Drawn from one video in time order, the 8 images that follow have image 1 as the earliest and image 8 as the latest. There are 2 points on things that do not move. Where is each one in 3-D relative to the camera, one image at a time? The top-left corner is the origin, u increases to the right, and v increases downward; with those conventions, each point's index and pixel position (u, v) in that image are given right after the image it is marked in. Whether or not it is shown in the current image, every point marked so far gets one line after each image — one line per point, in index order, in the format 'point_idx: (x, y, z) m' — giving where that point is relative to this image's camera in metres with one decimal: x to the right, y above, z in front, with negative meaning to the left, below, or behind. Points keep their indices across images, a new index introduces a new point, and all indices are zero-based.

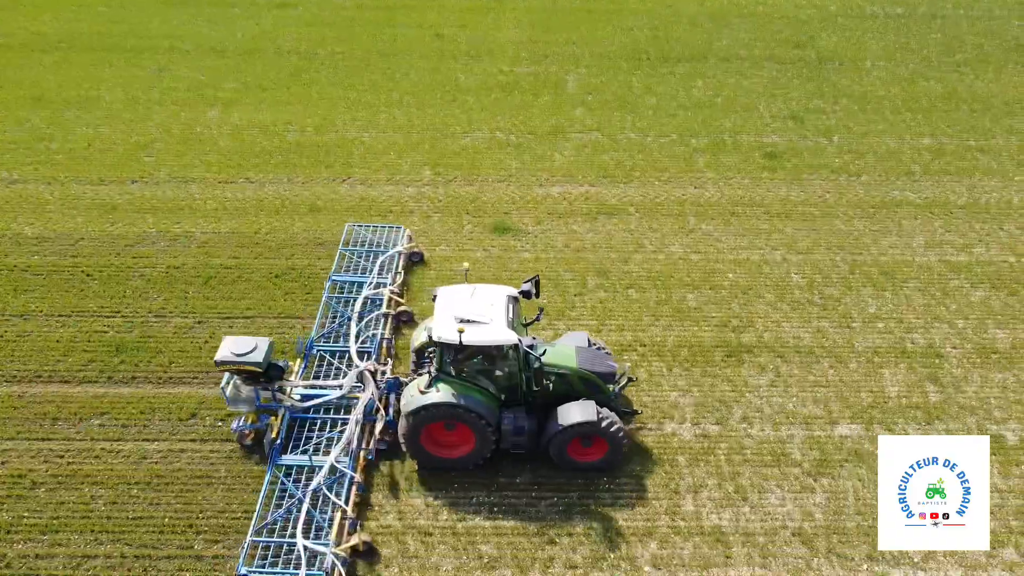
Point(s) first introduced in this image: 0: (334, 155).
0: (-3.1, +2.3, +14.1) m
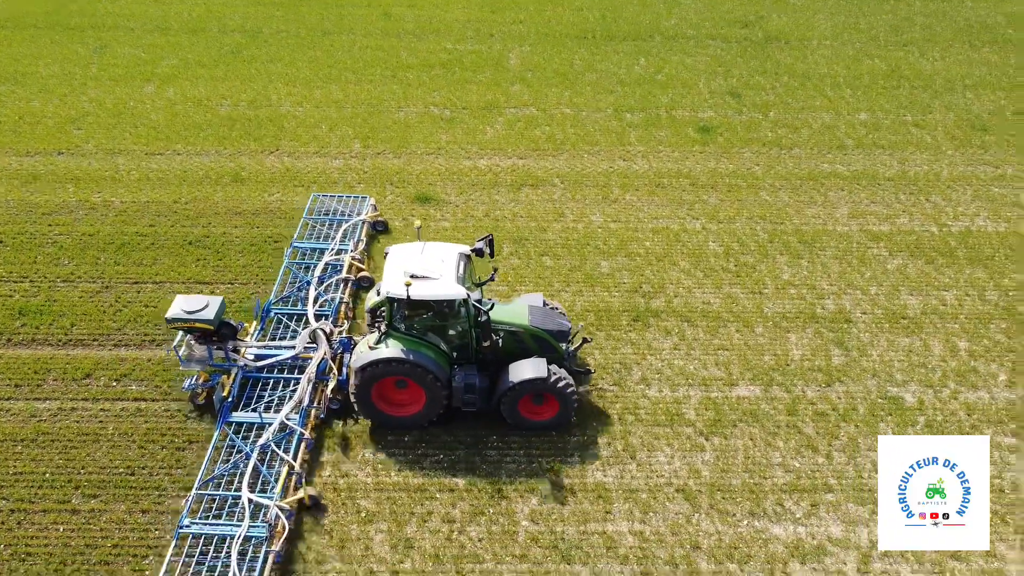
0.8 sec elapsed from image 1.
0: (-4.3, +2.7, +14.1) m
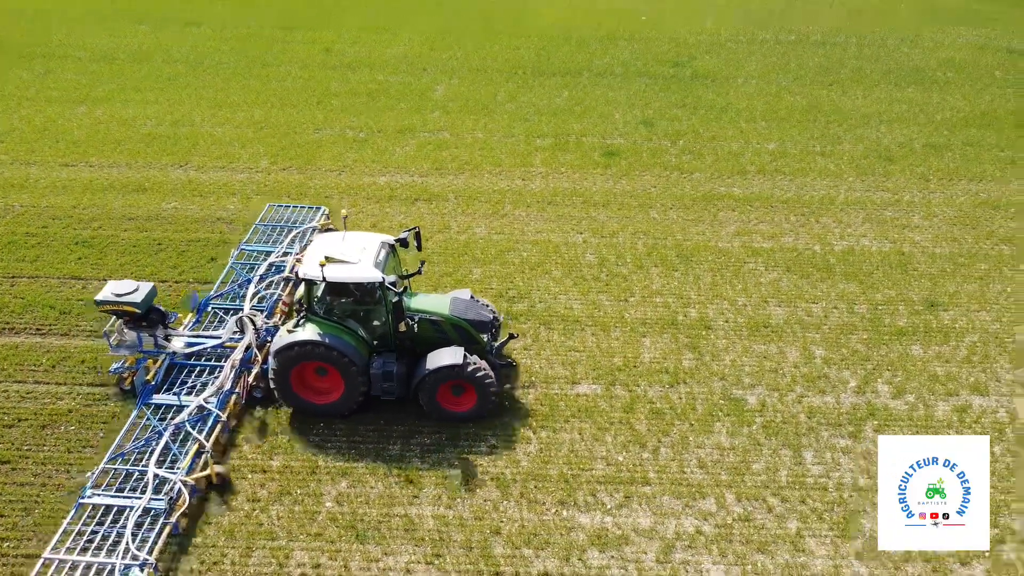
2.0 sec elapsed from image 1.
0: (-5.9, +2.5, +14.6) m
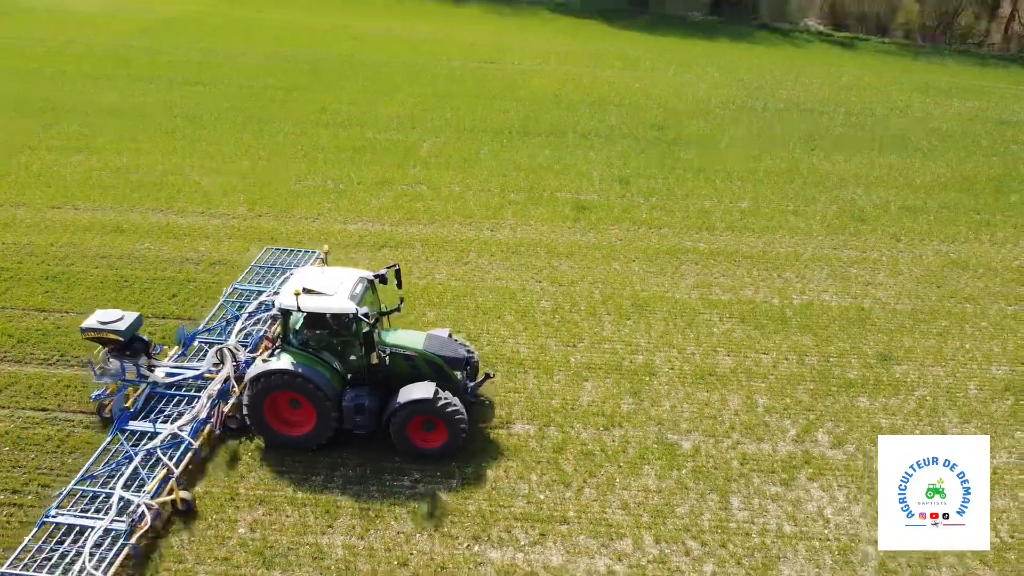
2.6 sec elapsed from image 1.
0: (-6.4, +1.7, +15.1) m
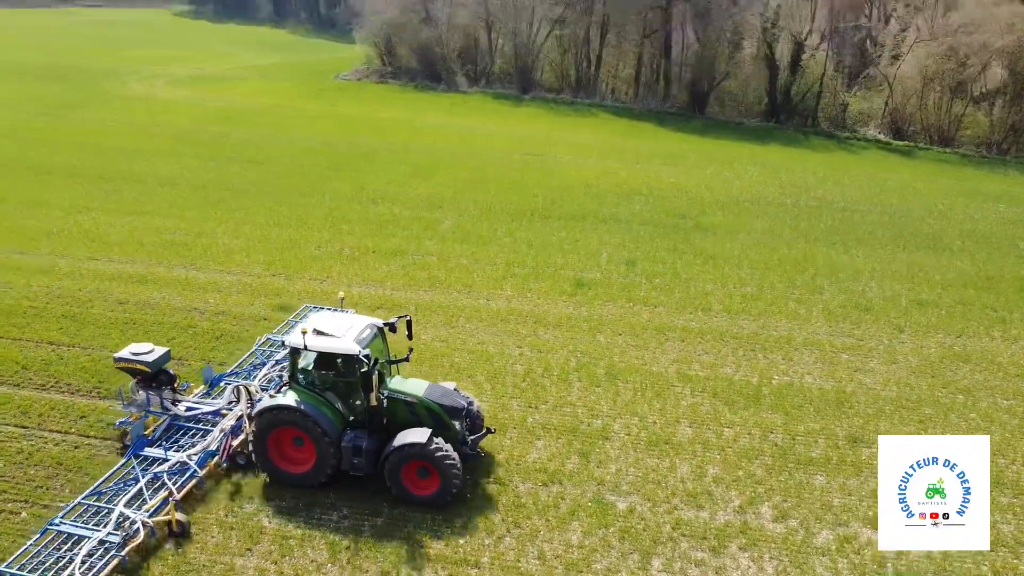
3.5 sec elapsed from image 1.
0: (-6.3, +0.7, +16.2) m
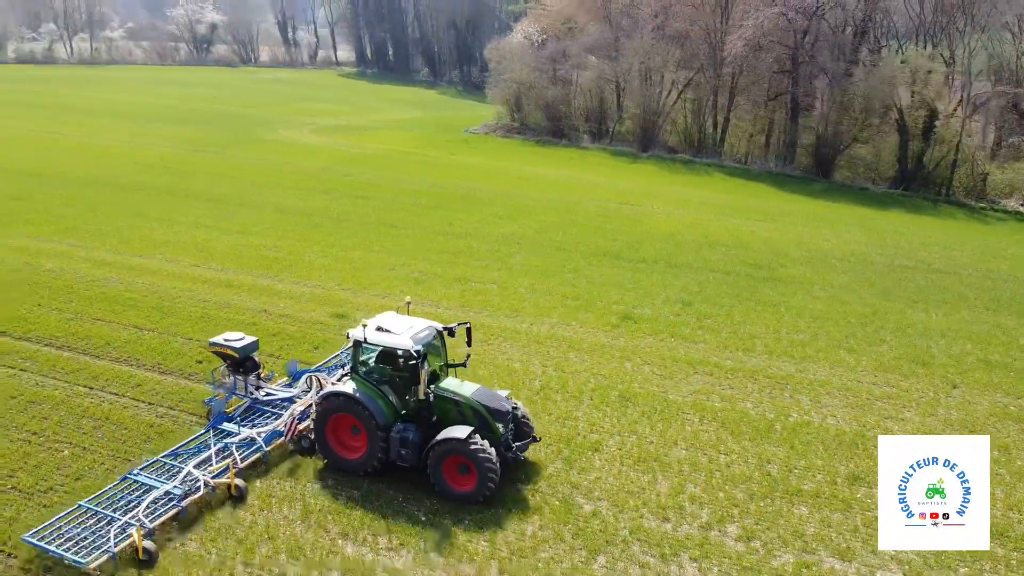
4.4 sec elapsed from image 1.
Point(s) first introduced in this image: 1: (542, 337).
0: (-5.1, +0.5, +17.9) m
1: (+0.5, -0.9, +14.6) m
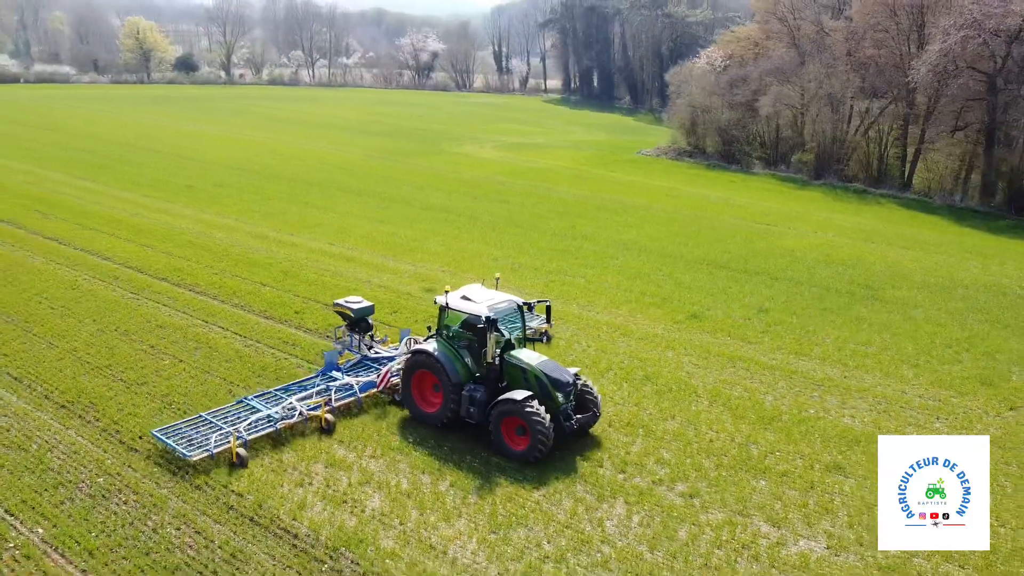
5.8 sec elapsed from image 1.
0: (-2.7, +0.9, +20.3) m
1: (+1.7, -0.7, +15.5) m
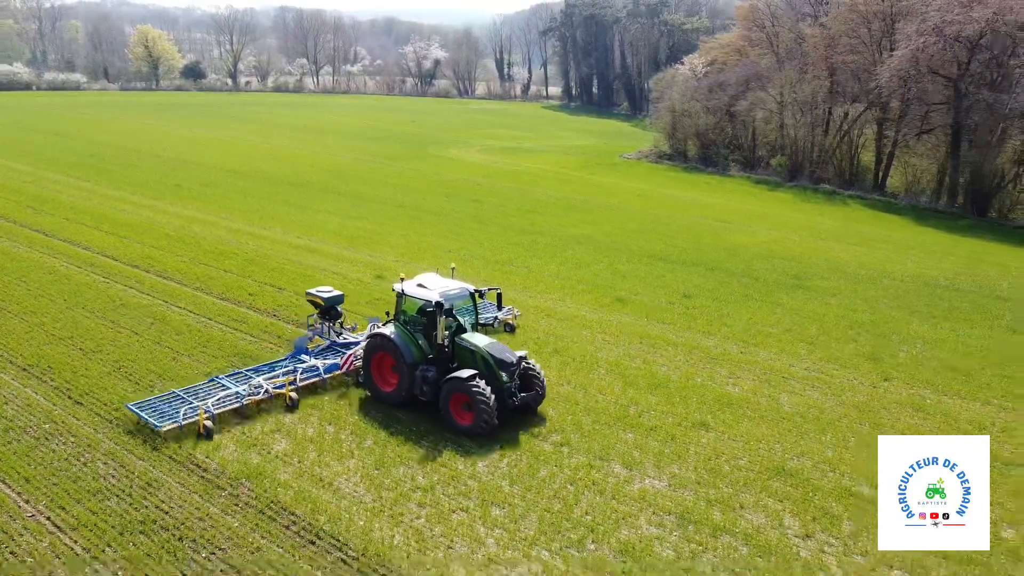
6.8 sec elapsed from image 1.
0: (-3.9, +1.2, +21.7) m
1: (+0.4, -0.4, +16.9) m
